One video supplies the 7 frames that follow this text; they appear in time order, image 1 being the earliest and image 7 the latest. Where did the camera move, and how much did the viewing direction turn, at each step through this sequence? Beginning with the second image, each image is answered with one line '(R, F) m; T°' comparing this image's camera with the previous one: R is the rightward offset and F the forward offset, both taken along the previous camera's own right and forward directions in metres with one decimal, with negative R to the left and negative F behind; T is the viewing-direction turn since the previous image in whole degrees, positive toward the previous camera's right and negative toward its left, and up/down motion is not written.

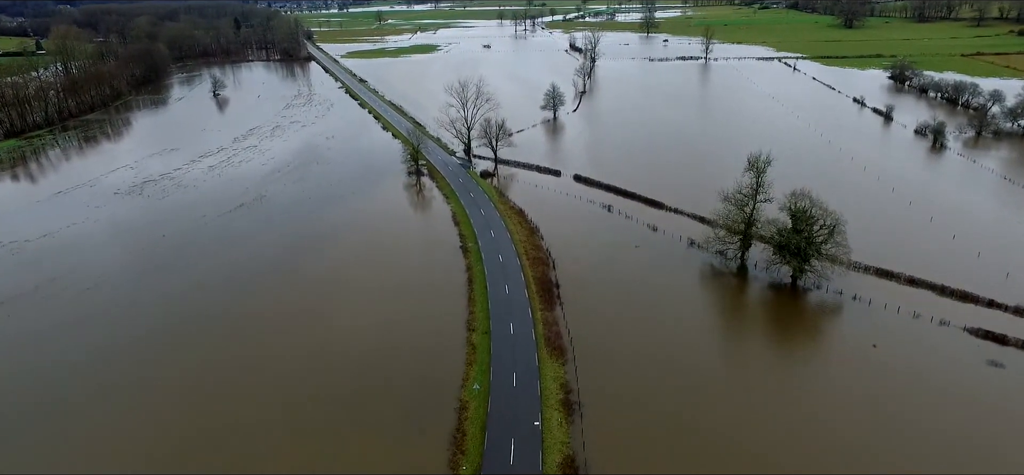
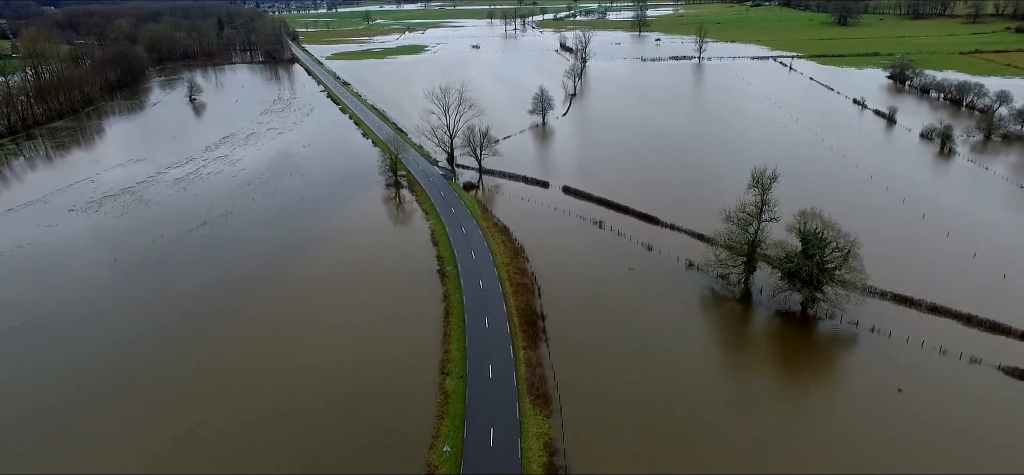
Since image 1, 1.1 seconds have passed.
(+0.8, +3.2) m; +1°
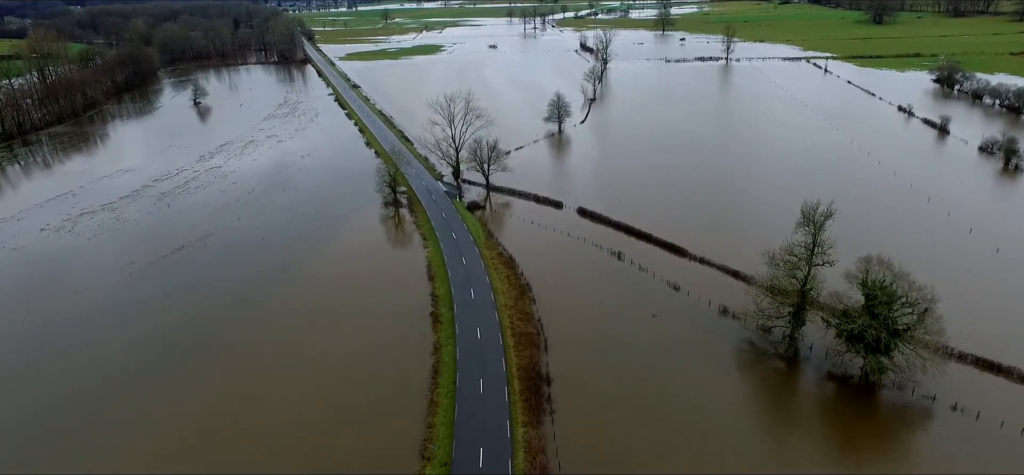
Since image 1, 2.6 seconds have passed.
(+0.8, +4.5) m; -2°
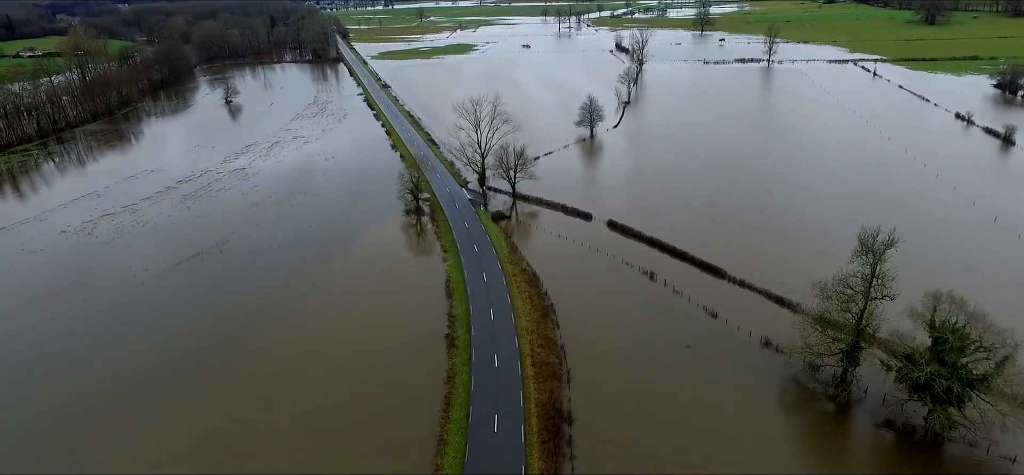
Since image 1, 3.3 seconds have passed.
(+0.3, +2.0) m; -3°
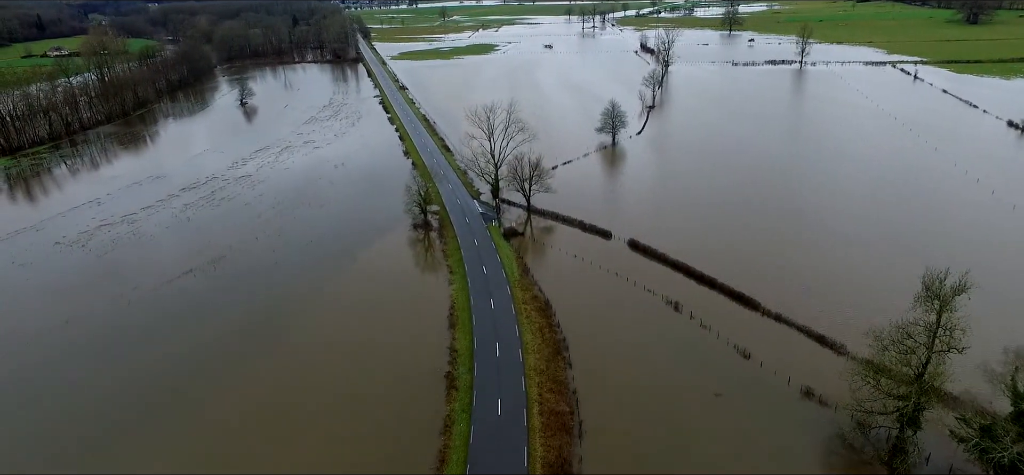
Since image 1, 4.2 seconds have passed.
(+0.5, +2.8) m; -2°
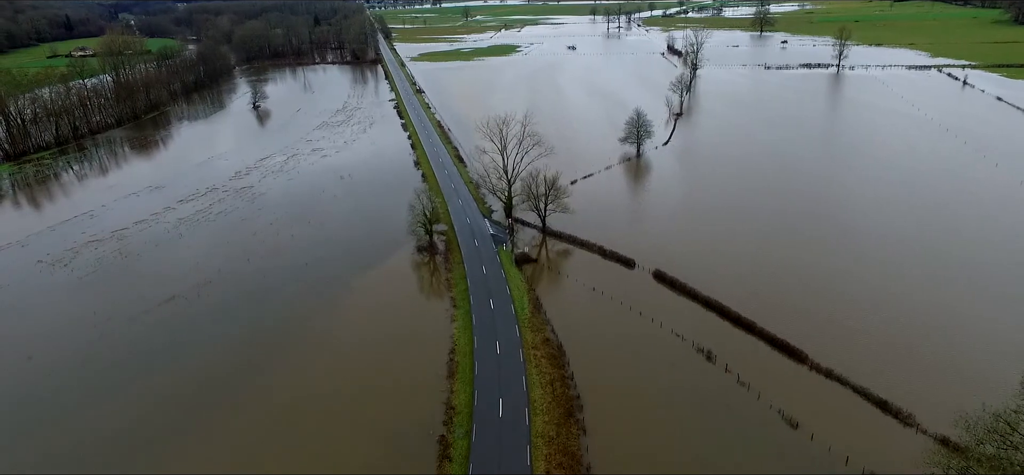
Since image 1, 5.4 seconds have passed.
(+0.5, +3.5) m; -2°
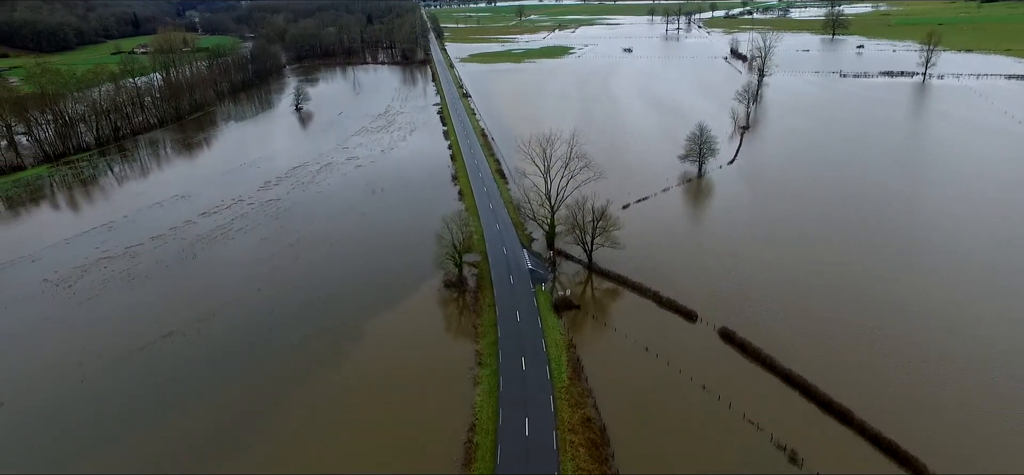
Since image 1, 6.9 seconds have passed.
(+0.2, +4.6) m; -5°
